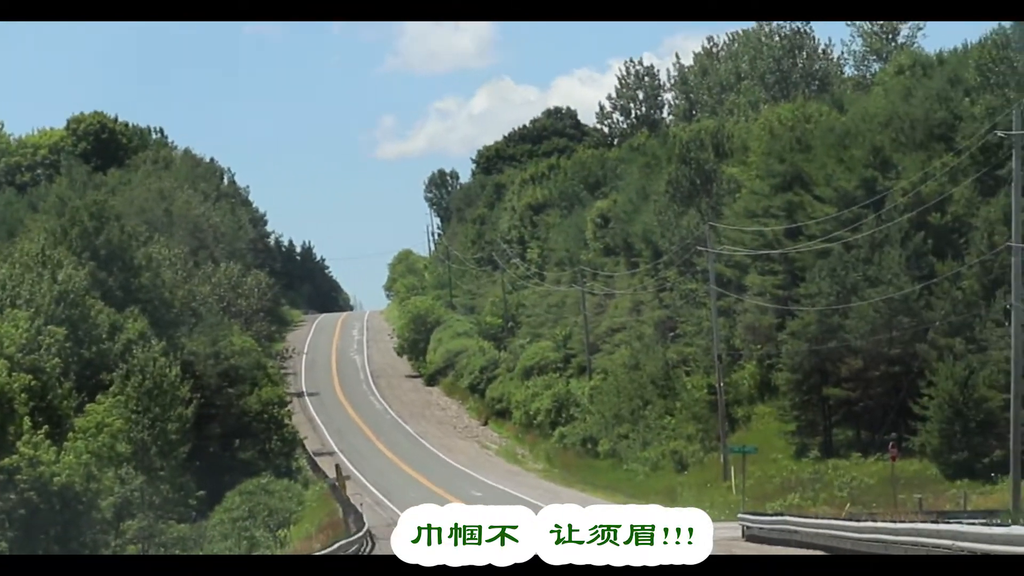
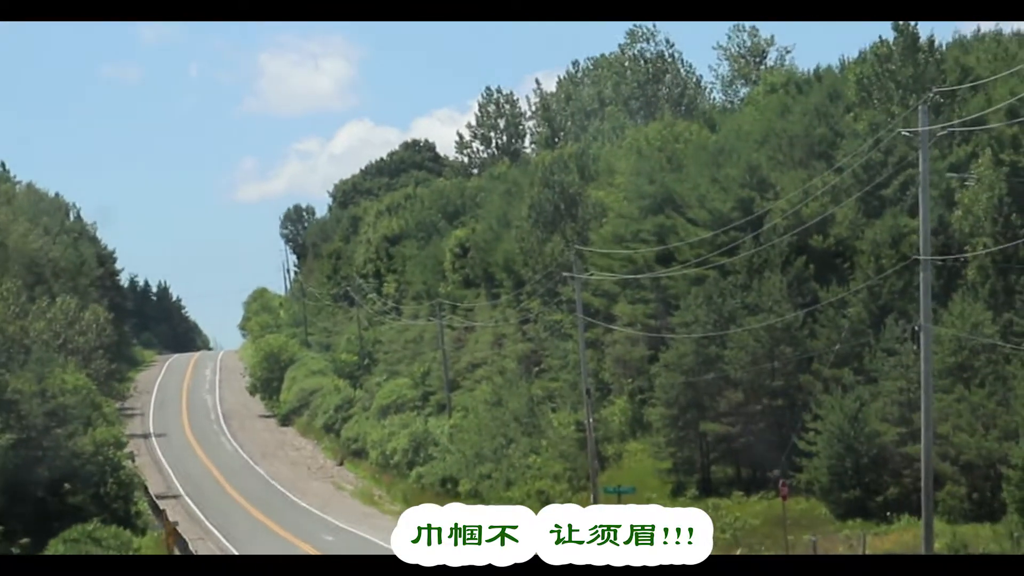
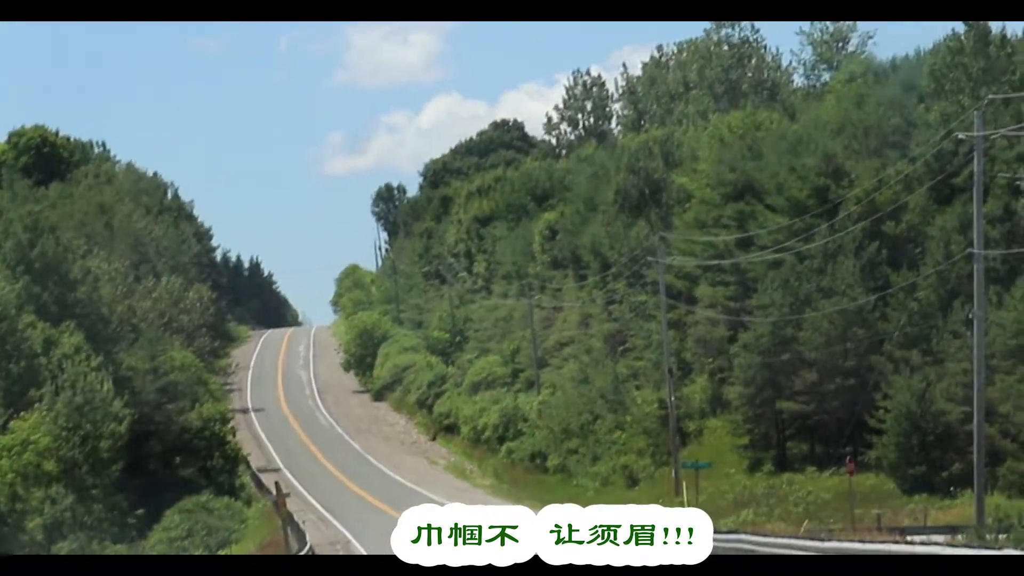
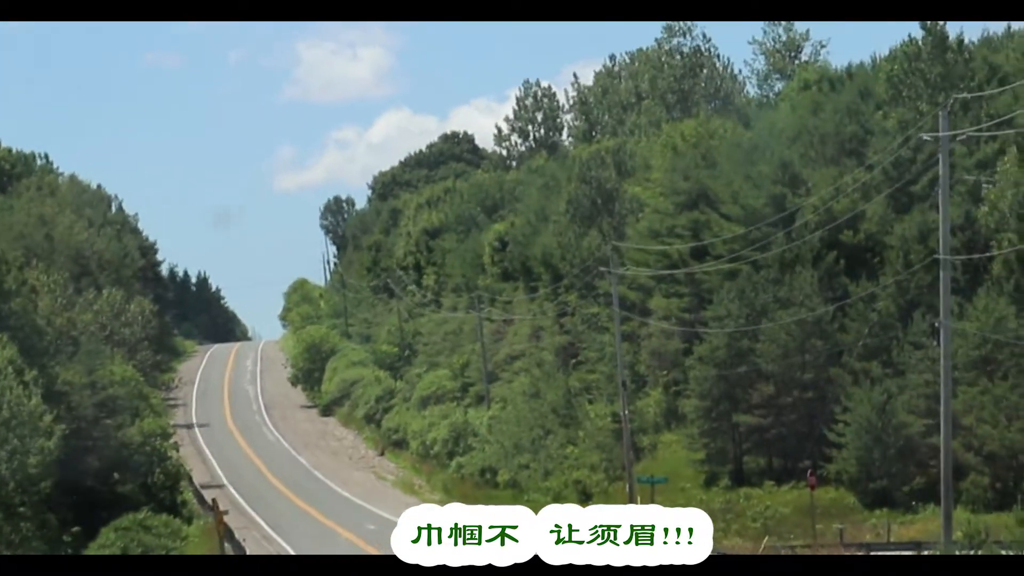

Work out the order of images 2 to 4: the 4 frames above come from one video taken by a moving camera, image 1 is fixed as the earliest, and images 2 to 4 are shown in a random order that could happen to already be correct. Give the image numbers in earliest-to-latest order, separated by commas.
3, 4, 2
